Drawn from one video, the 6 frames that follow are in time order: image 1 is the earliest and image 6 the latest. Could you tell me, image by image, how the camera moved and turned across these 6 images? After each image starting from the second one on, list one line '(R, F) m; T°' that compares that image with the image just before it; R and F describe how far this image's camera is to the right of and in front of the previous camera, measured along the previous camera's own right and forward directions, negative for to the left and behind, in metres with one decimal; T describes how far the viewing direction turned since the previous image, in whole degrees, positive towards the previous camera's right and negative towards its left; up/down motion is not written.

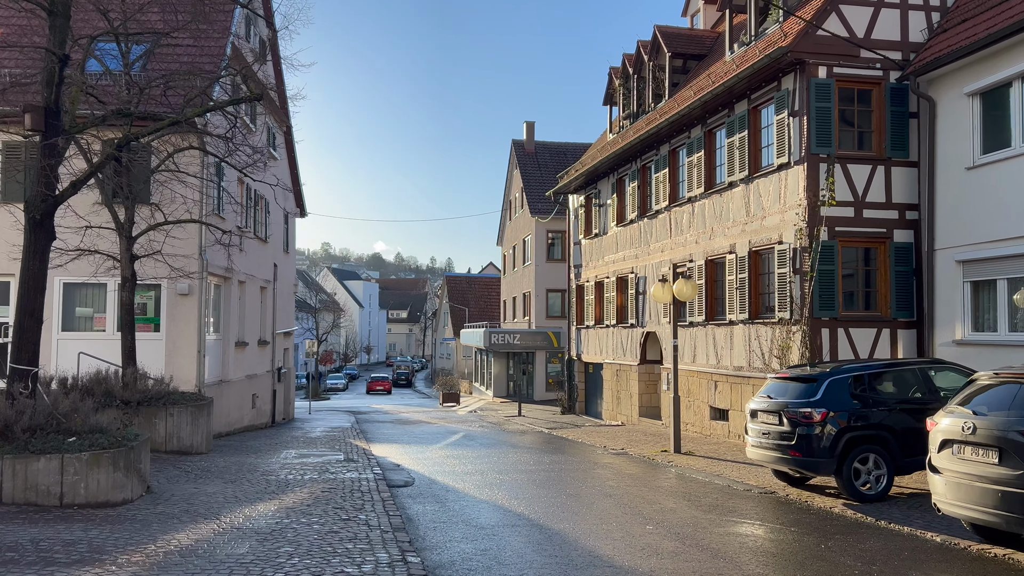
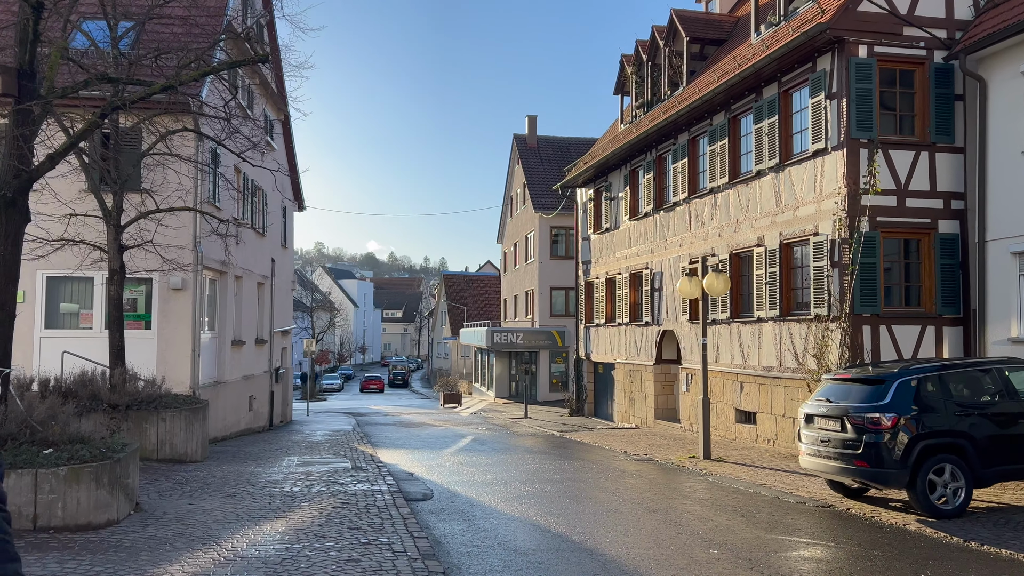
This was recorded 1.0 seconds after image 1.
(-0.4, +1.1) m; 0°
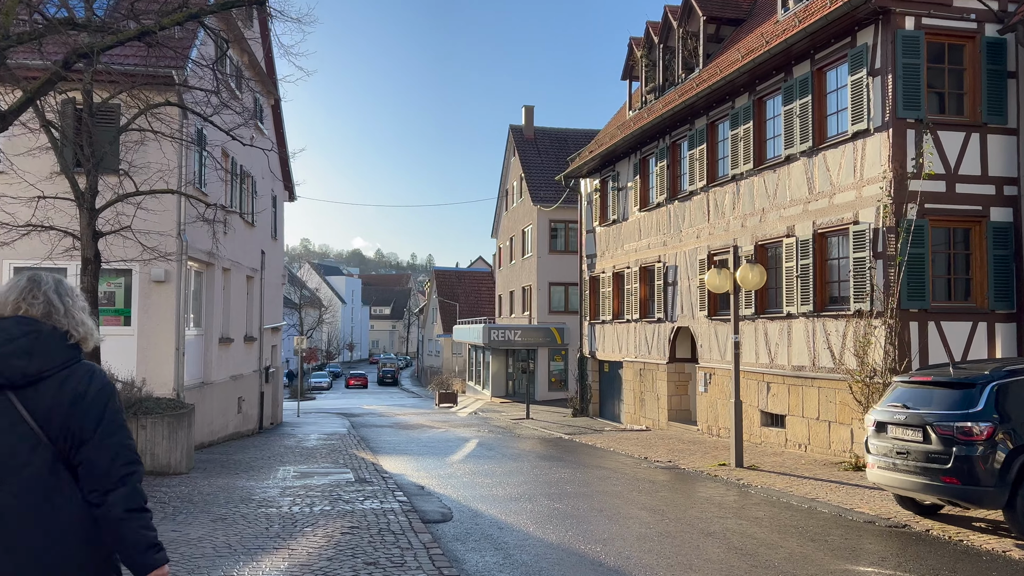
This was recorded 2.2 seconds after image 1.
(-0.5, +1.2) m; +1°
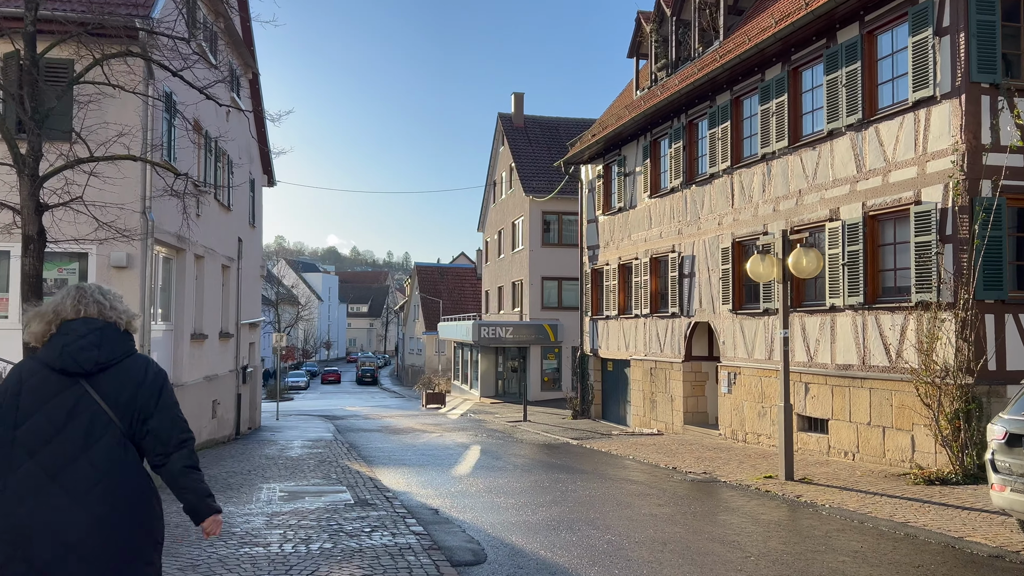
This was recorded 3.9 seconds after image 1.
(-0.6, +1.8) m; +2°
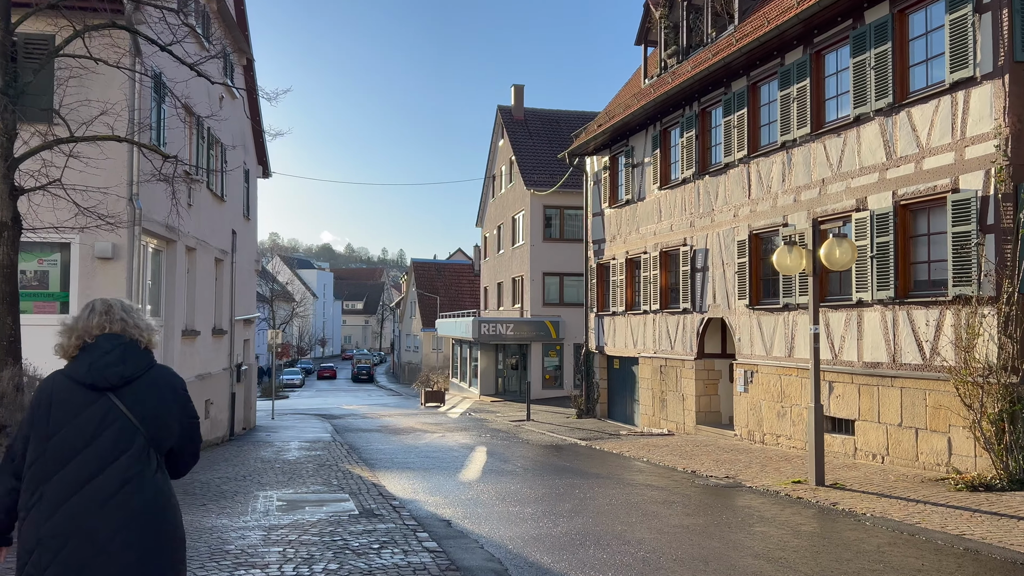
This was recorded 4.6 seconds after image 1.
(-0.2, +0.7) m; 0°
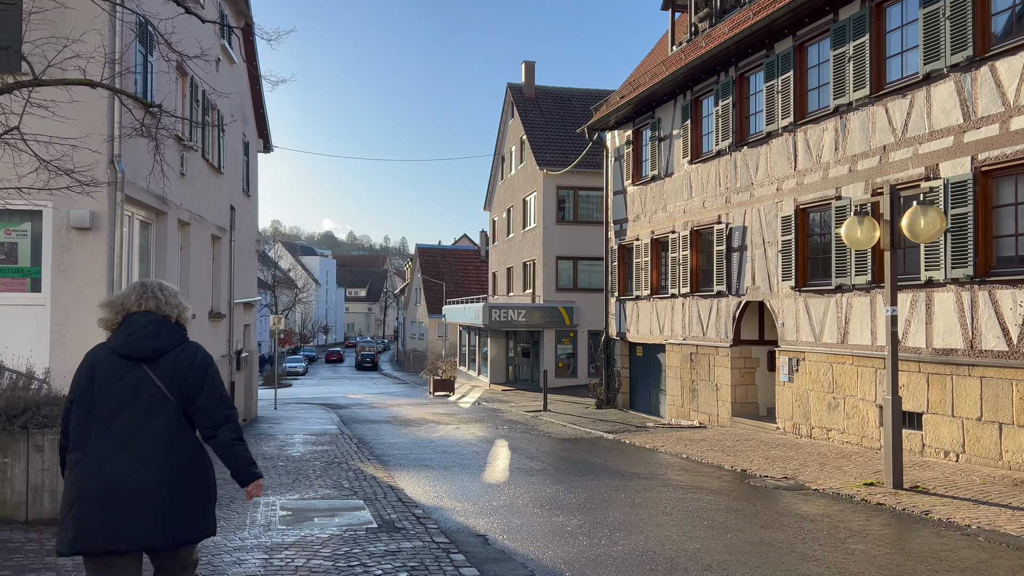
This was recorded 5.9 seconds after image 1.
(-0.4, +1.4) m; 0°
